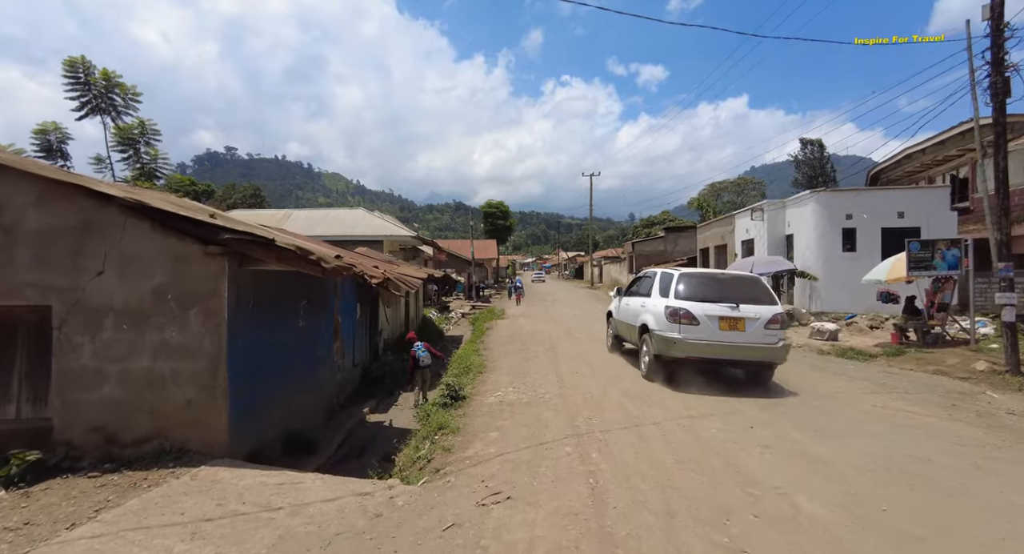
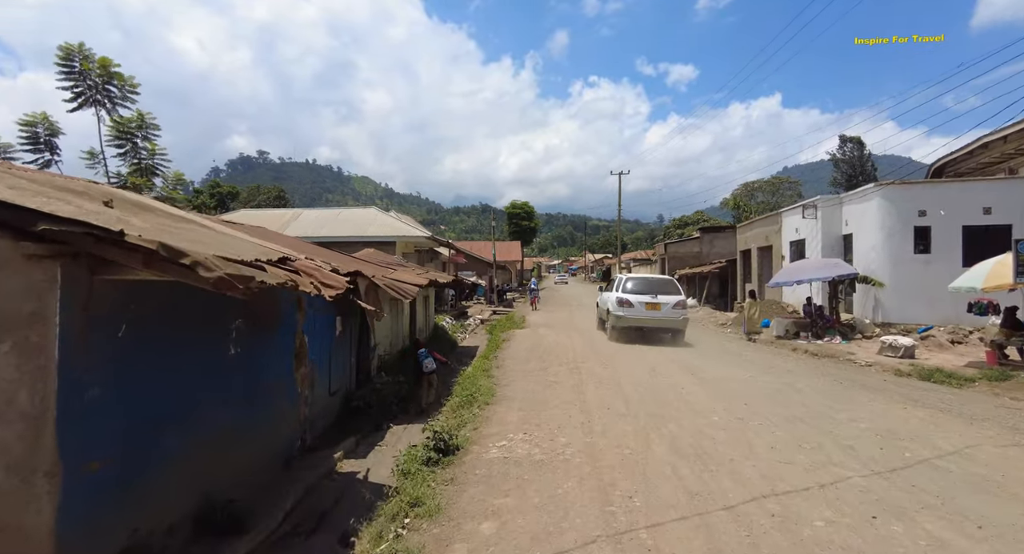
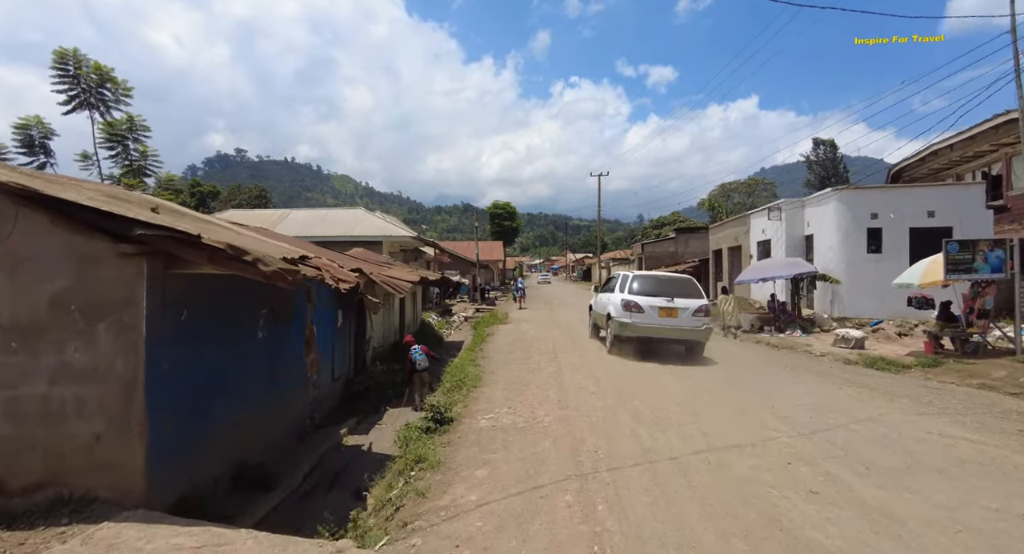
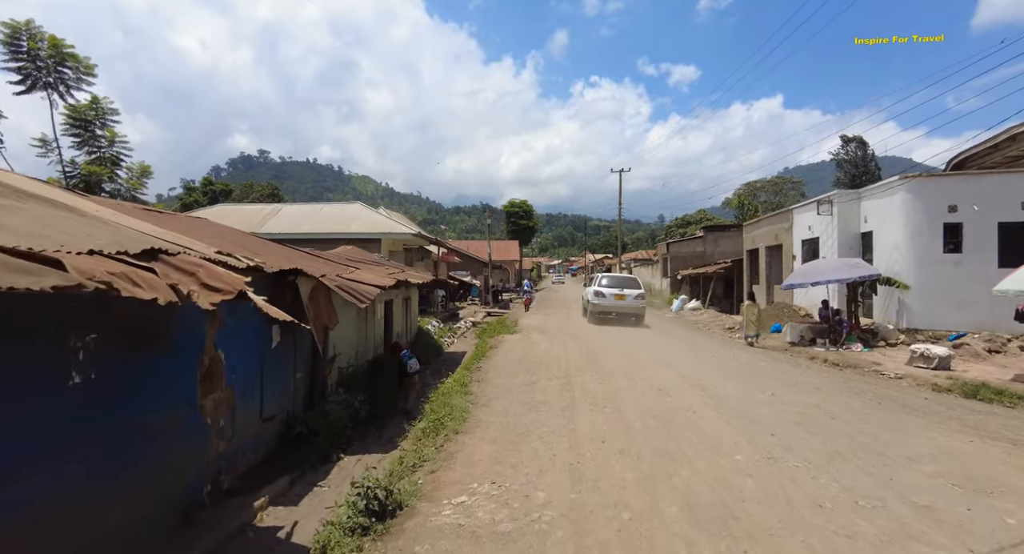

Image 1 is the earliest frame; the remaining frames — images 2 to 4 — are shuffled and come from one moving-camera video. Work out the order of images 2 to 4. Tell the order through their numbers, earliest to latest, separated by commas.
3, 2, 4
